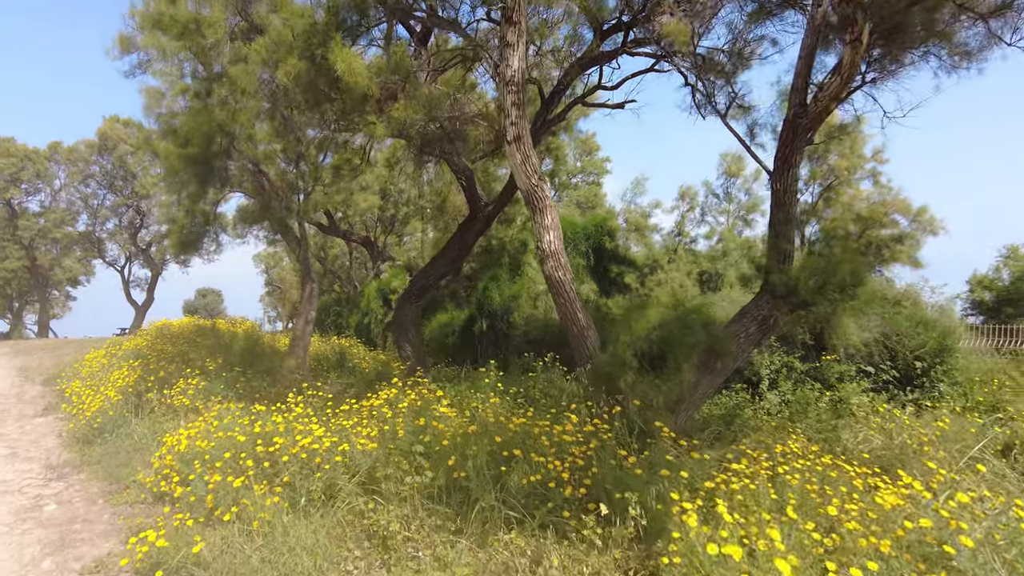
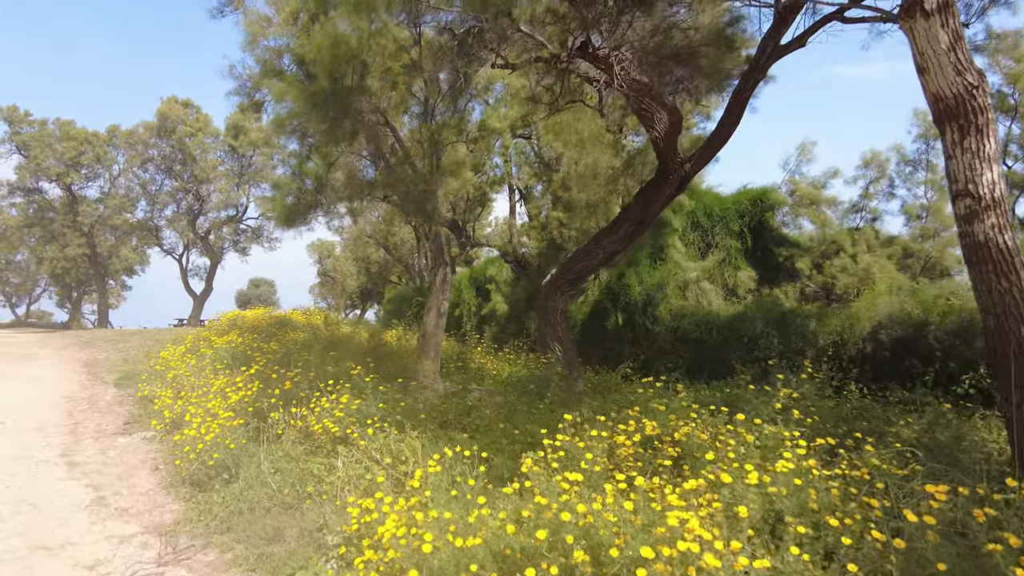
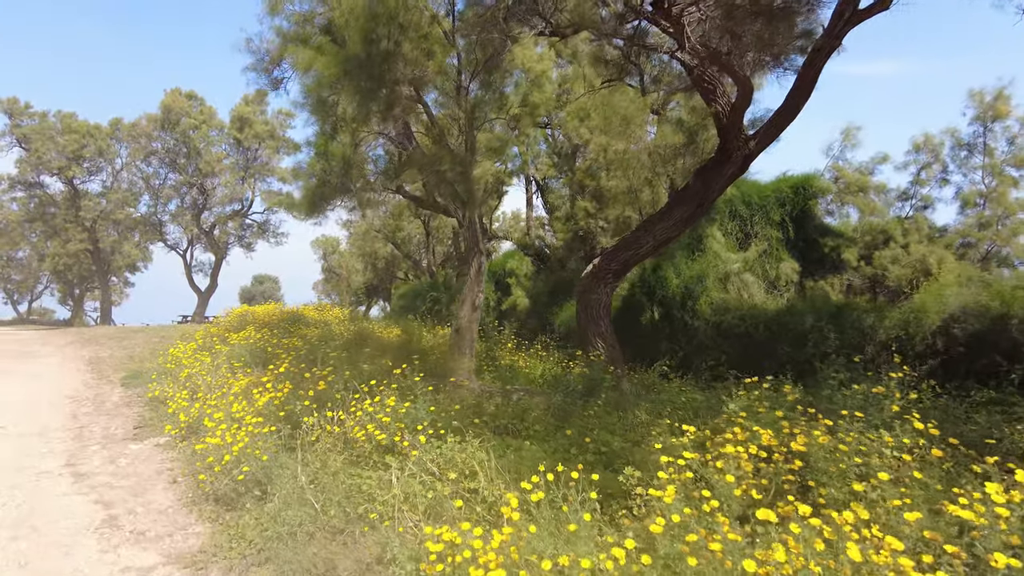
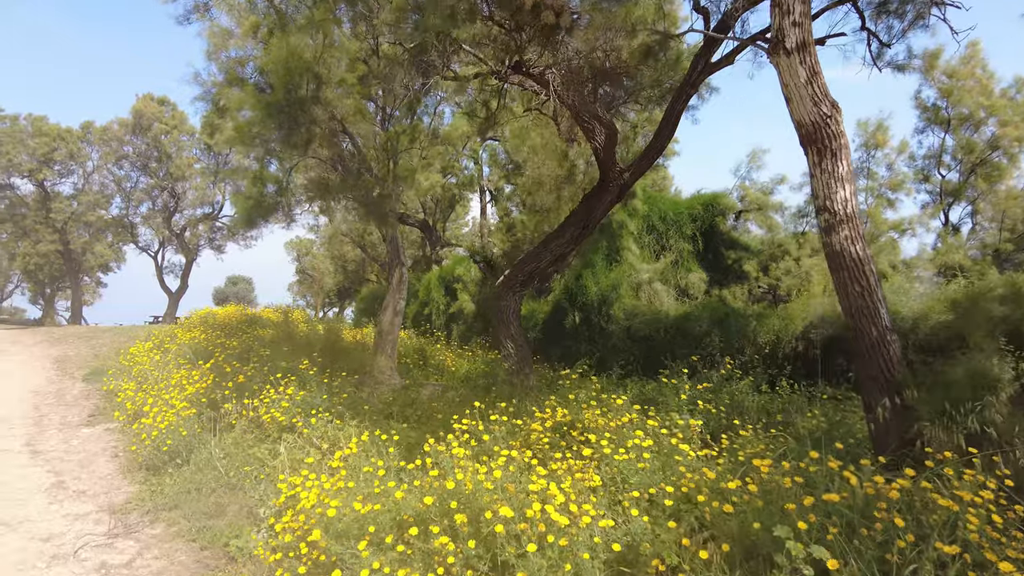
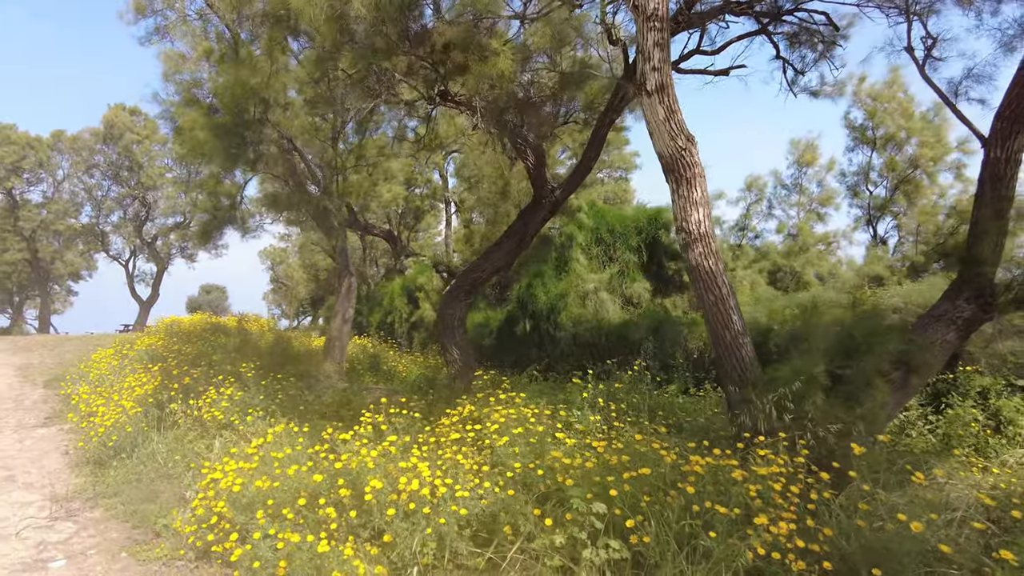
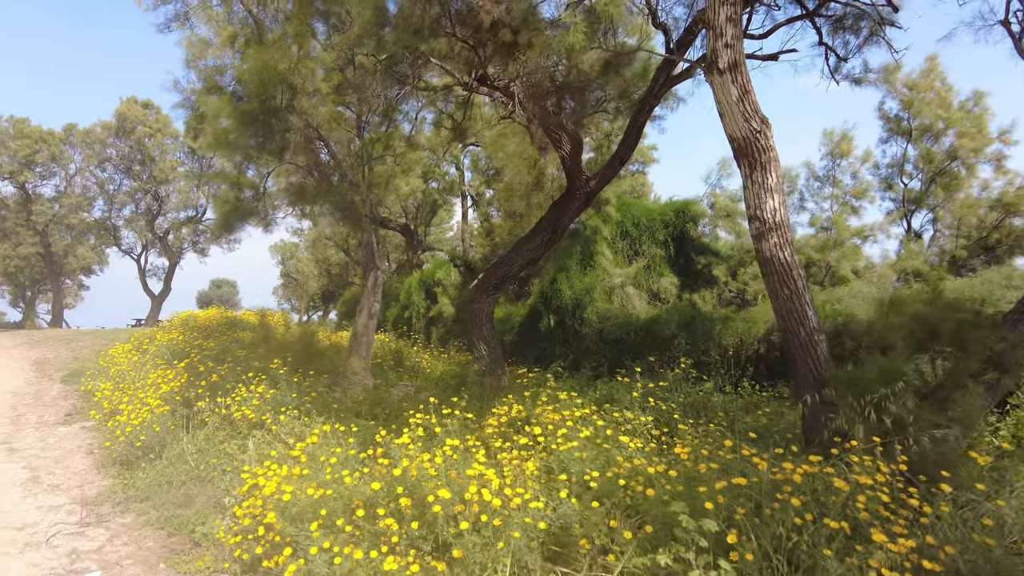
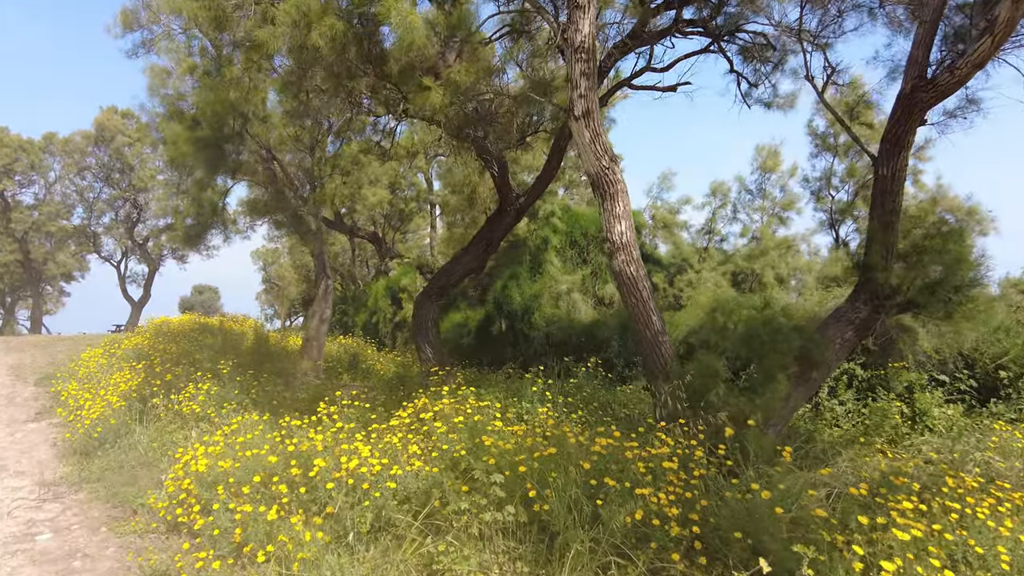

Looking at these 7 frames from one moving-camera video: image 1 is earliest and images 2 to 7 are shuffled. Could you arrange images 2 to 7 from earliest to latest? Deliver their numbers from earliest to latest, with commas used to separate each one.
7, 5, 6, 4, 2, 3
